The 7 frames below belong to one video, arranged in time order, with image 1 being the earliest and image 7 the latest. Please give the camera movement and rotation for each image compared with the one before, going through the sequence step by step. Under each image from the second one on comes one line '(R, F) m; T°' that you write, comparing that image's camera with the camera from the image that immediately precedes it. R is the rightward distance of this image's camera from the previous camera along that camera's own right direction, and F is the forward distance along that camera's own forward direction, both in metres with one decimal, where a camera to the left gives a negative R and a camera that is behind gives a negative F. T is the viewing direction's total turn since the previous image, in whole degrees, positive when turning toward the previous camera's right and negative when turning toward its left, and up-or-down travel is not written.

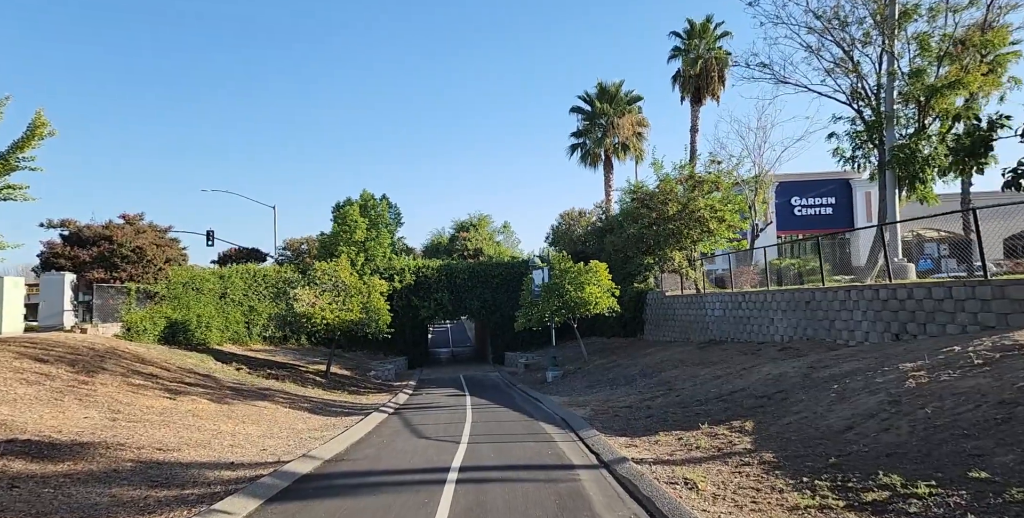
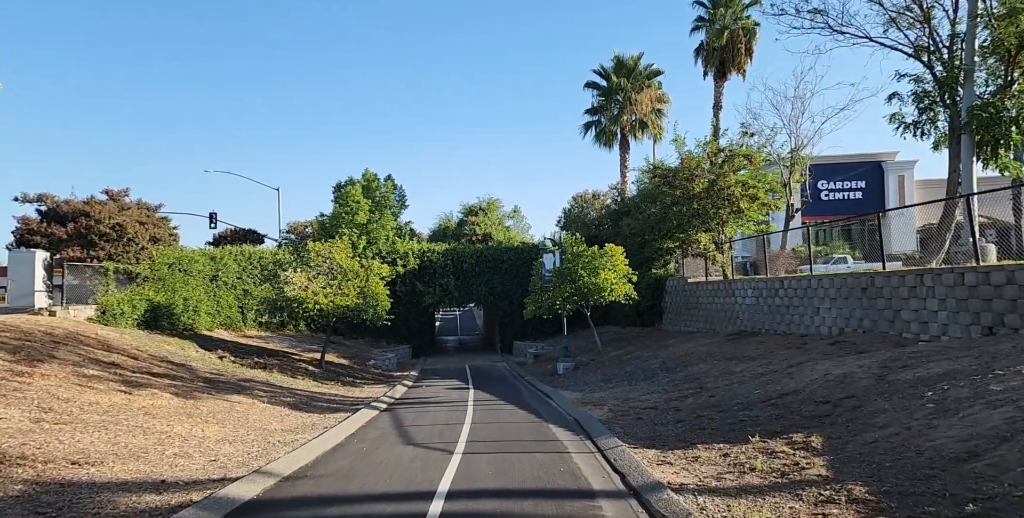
(0.0, +2.1) m; -1°
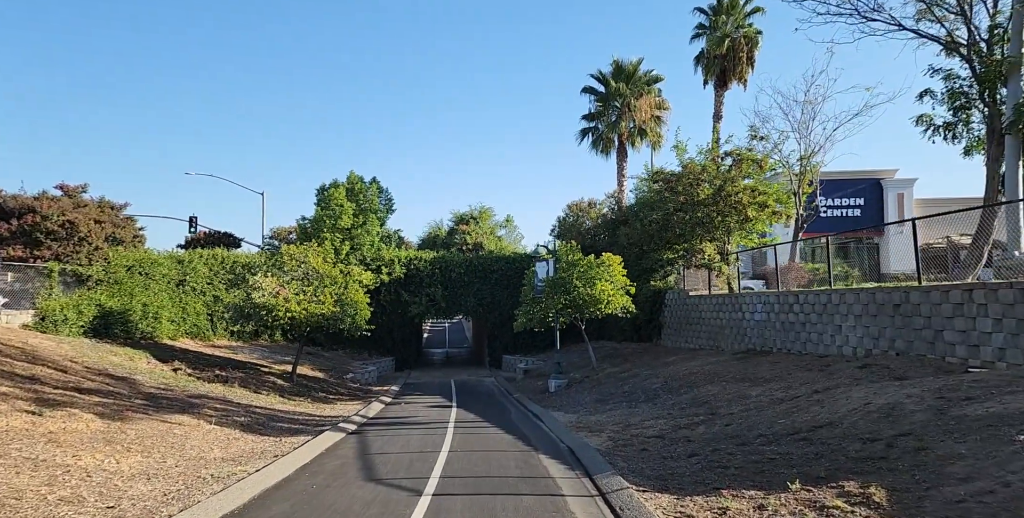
(+0.1, +1.8) m; +1°
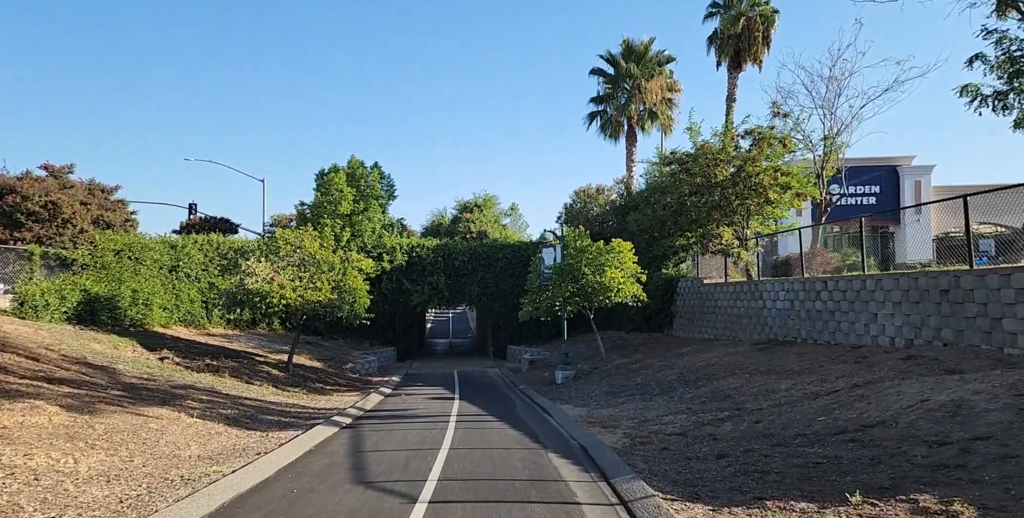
(-0.1, +1.1) m; 0°
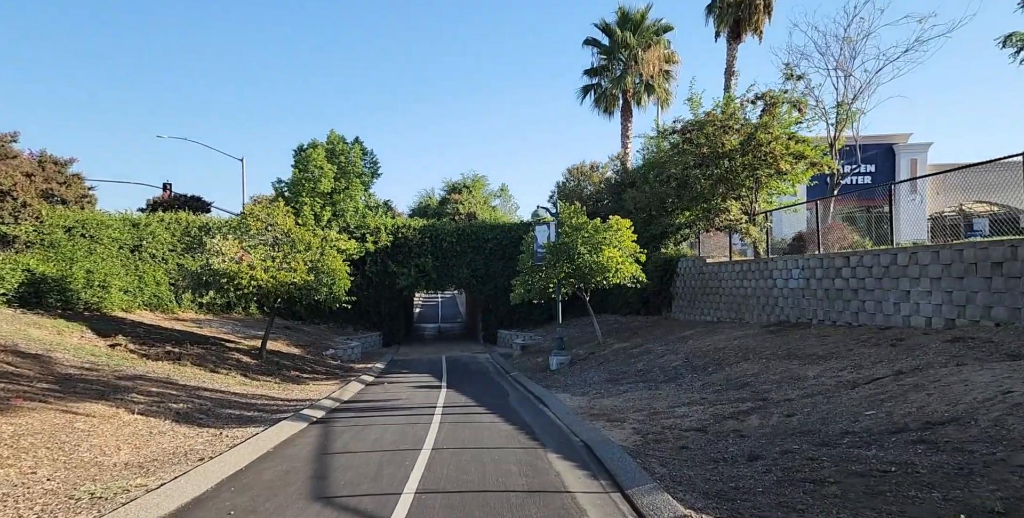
(0.0, +1.5) m; +1°
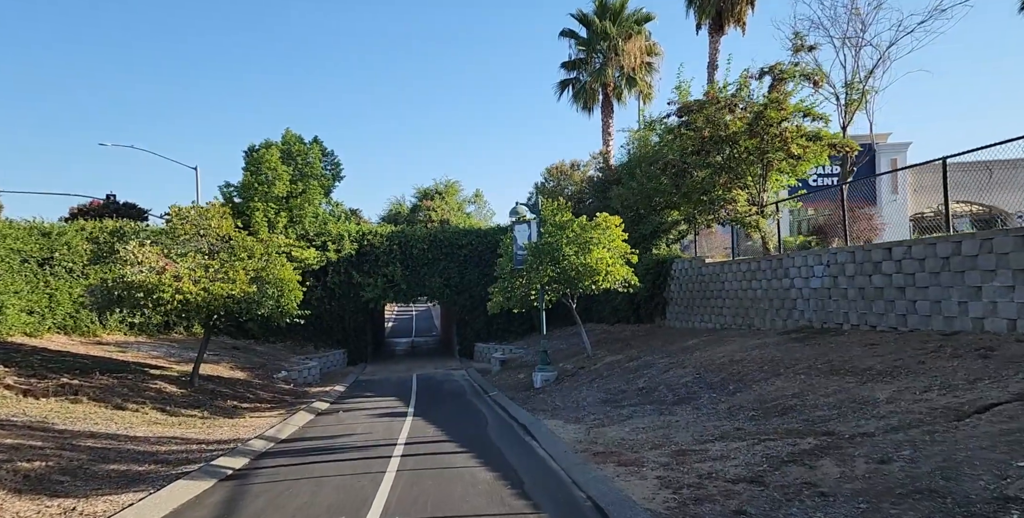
(0.0, +2.7) m; +2°
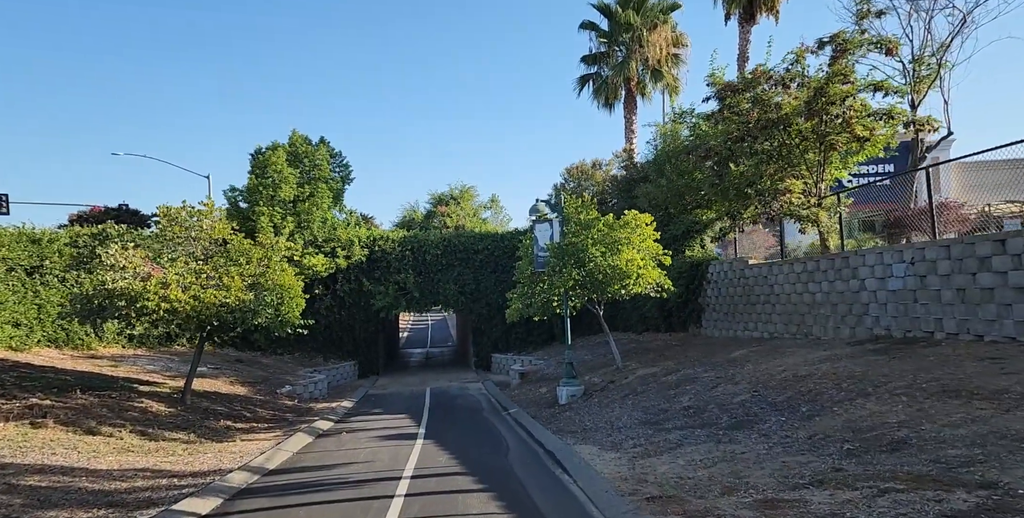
(-0.1, +1.8) m; -1°
